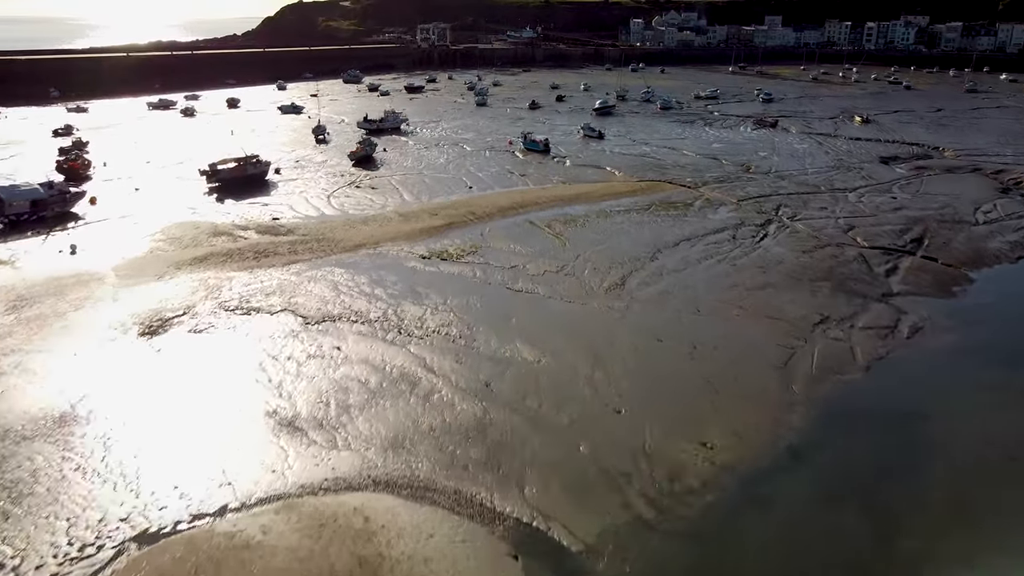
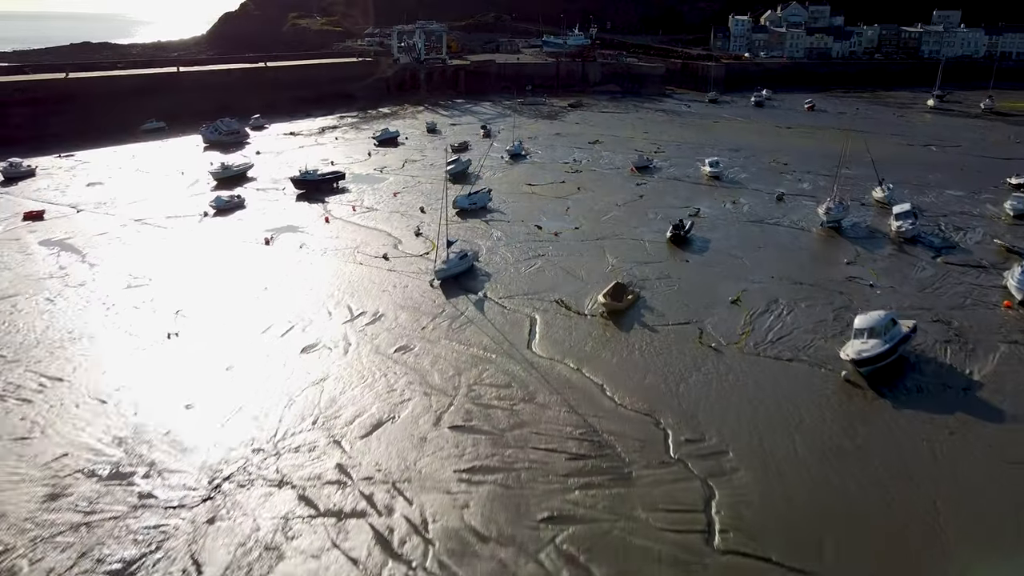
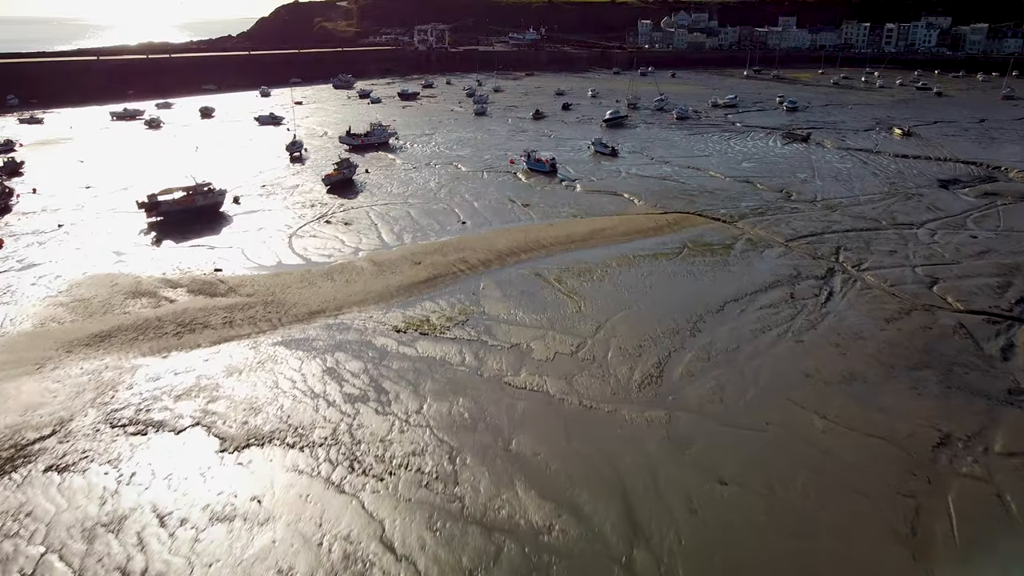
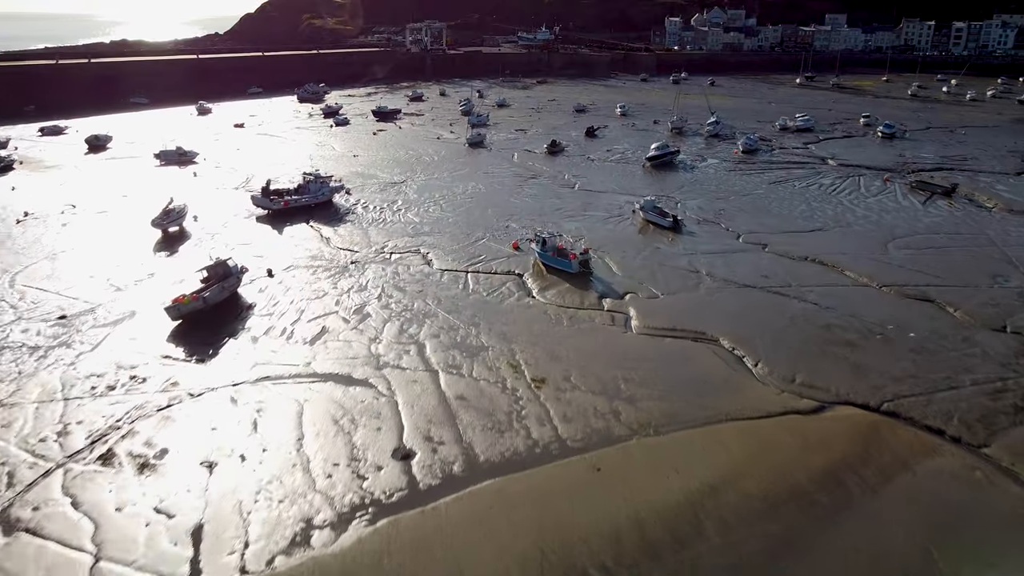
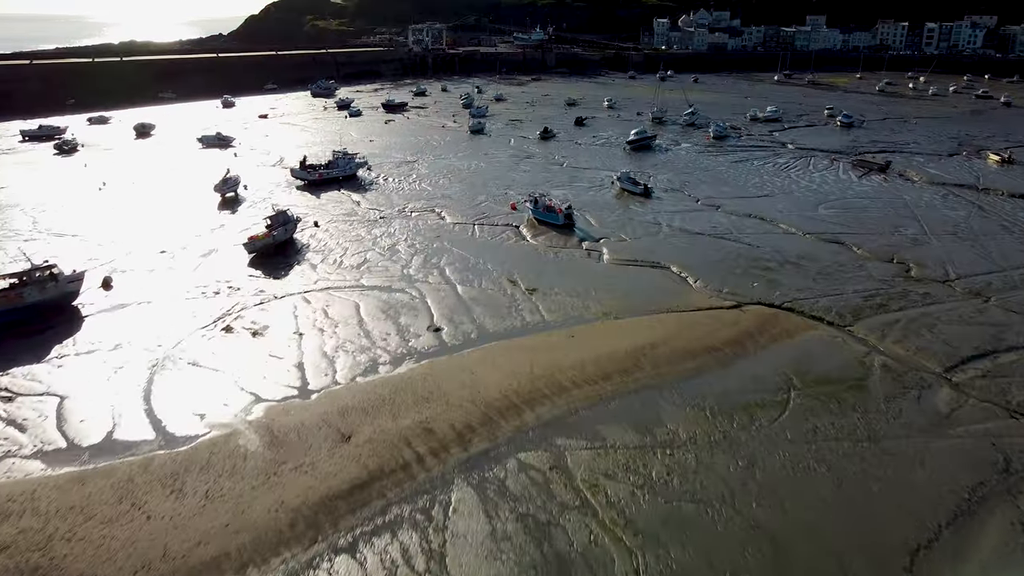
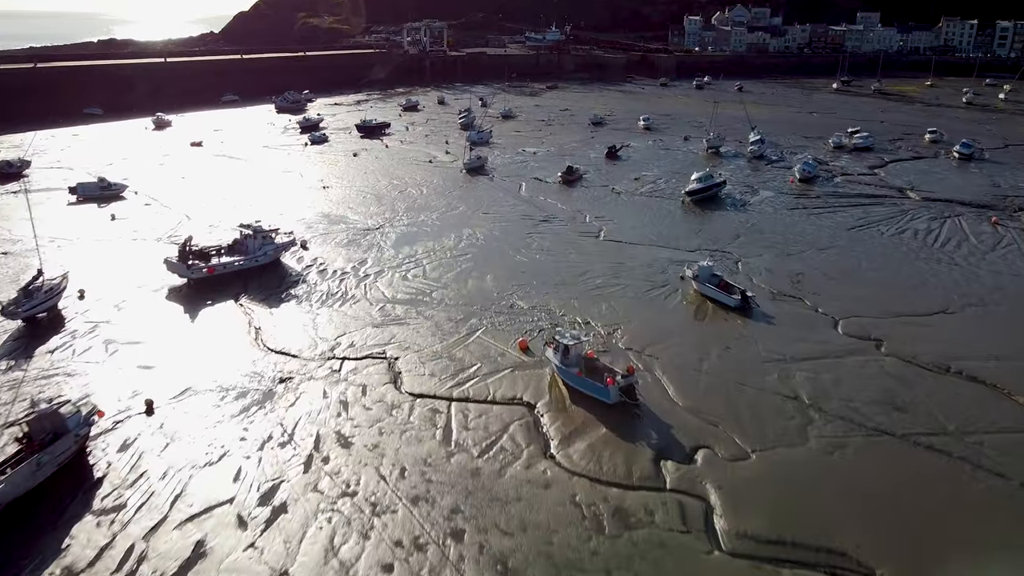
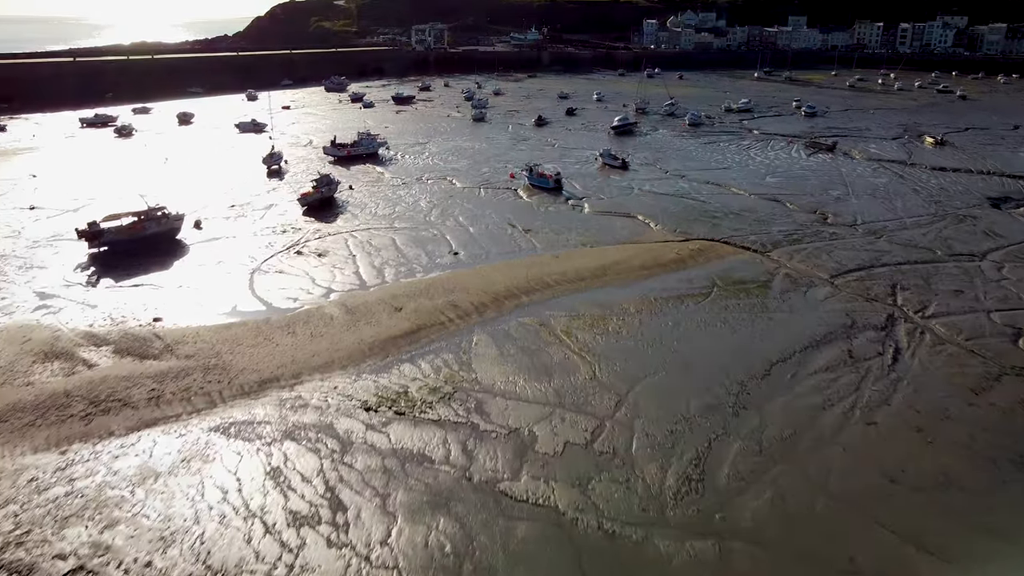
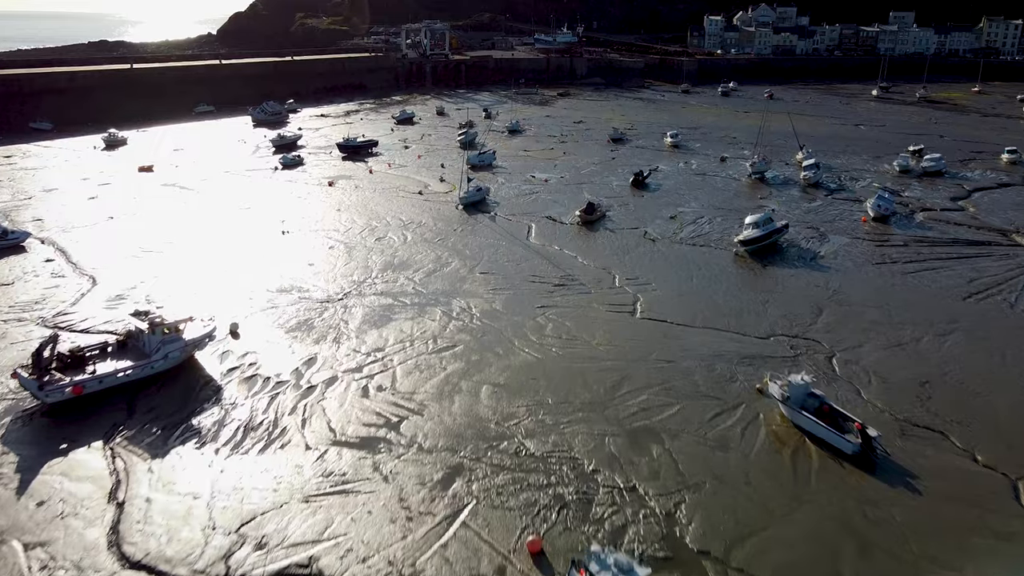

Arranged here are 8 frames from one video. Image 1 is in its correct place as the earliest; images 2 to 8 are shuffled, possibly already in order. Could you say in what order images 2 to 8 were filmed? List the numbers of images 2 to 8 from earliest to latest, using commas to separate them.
3, 7, 5, 4, 6, 8, 2
